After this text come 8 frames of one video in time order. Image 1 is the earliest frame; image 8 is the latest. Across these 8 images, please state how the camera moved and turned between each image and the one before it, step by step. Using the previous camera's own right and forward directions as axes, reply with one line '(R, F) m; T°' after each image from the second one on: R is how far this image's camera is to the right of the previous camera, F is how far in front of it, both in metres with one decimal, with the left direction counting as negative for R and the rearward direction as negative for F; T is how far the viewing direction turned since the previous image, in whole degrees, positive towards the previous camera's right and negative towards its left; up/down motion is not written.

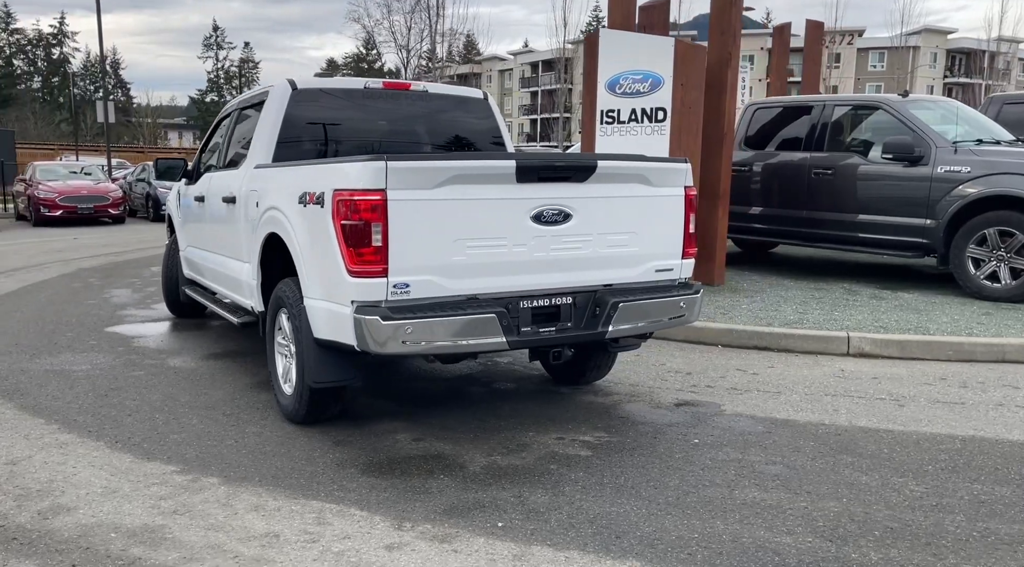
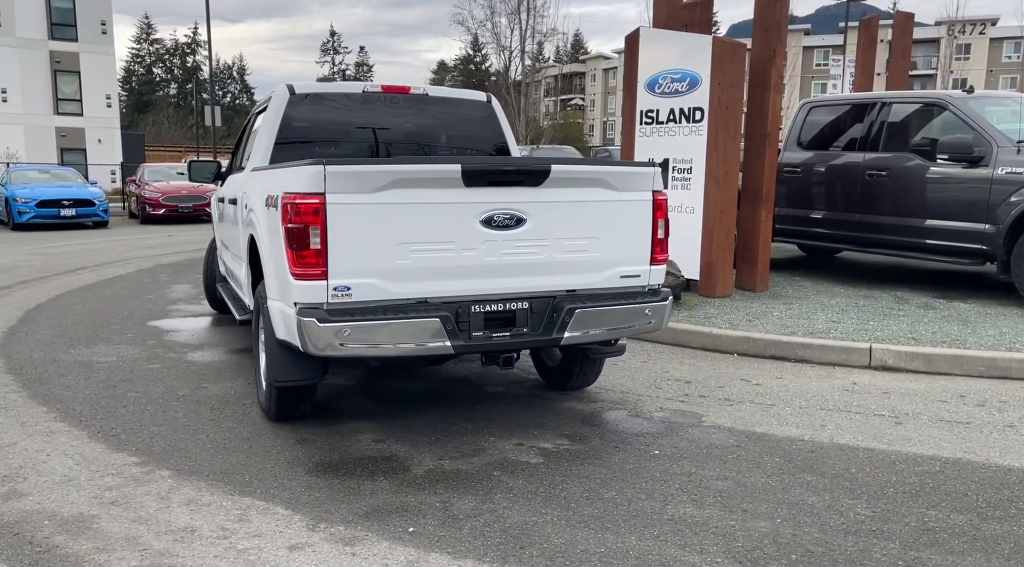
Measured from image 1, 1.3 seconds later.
(+0.8, +0.1) m; -7°
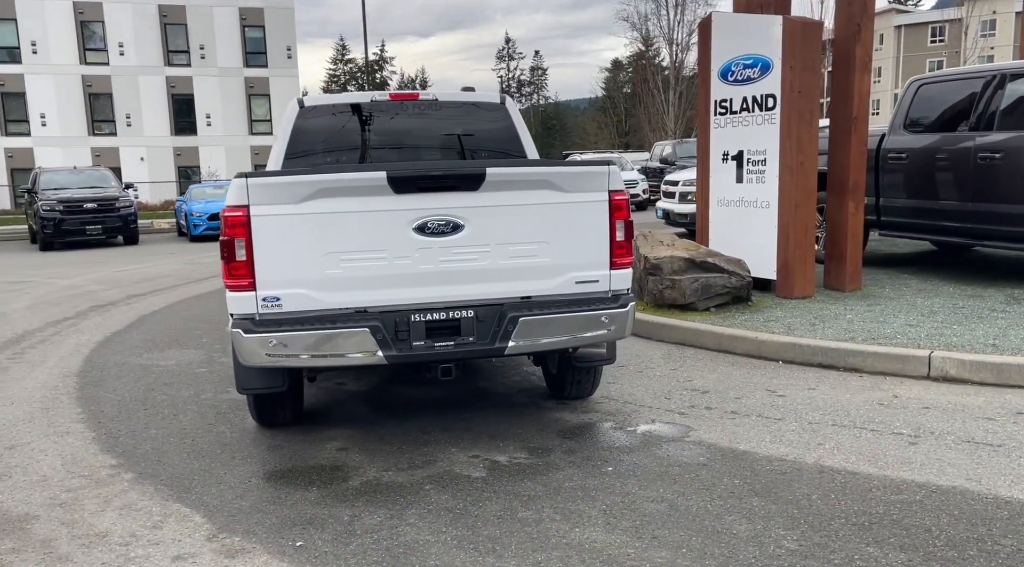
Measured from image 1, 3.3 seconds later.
(+1.1, +0.3) m; -11°
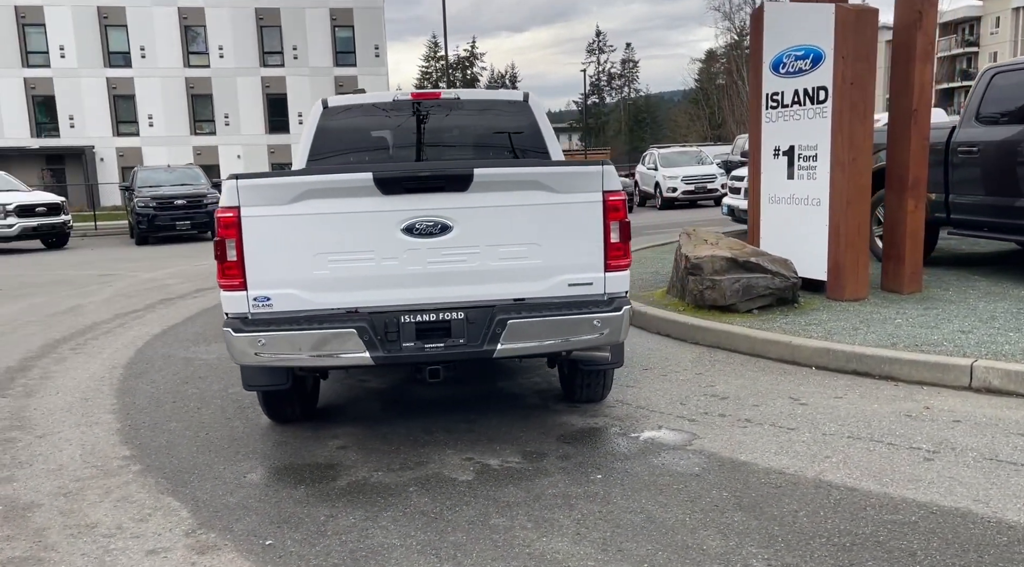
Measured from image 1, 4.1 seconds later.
(+0.5, +0.1) m; -6°
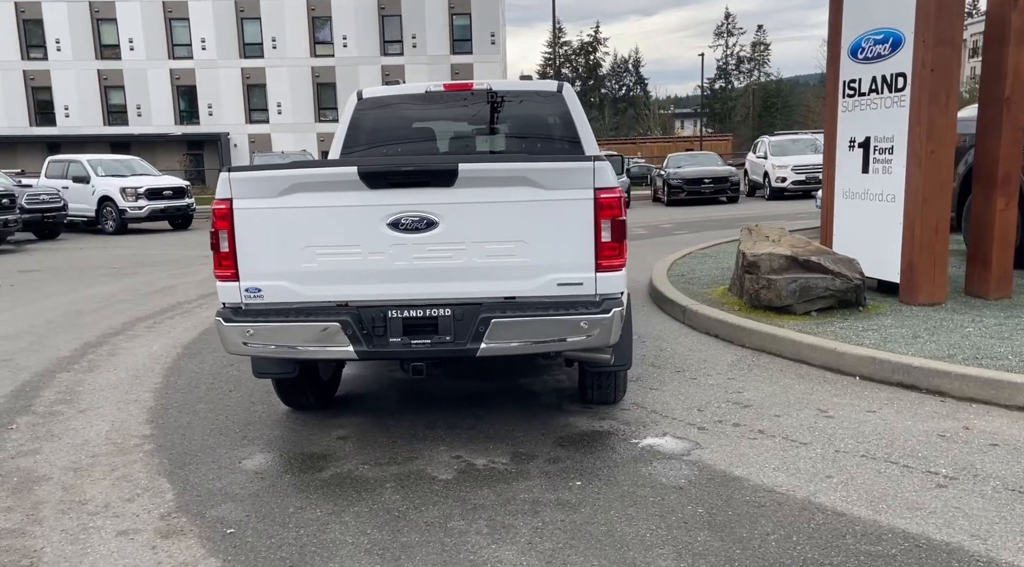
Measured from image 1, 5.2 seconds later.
(+0.6, +0.1) m; -8°
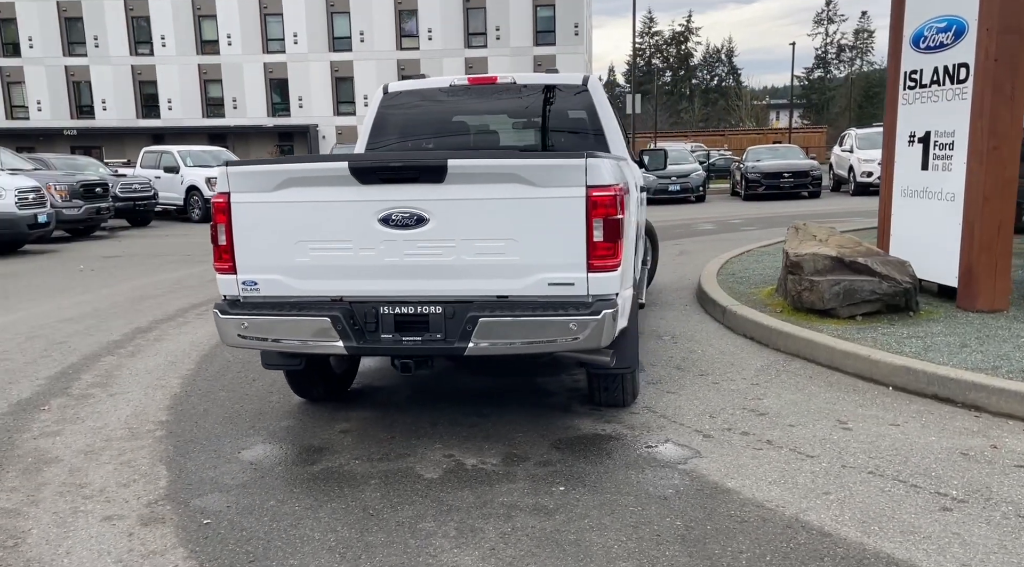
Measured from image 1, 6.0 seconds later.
(+0.4, +0.1) m; -6°
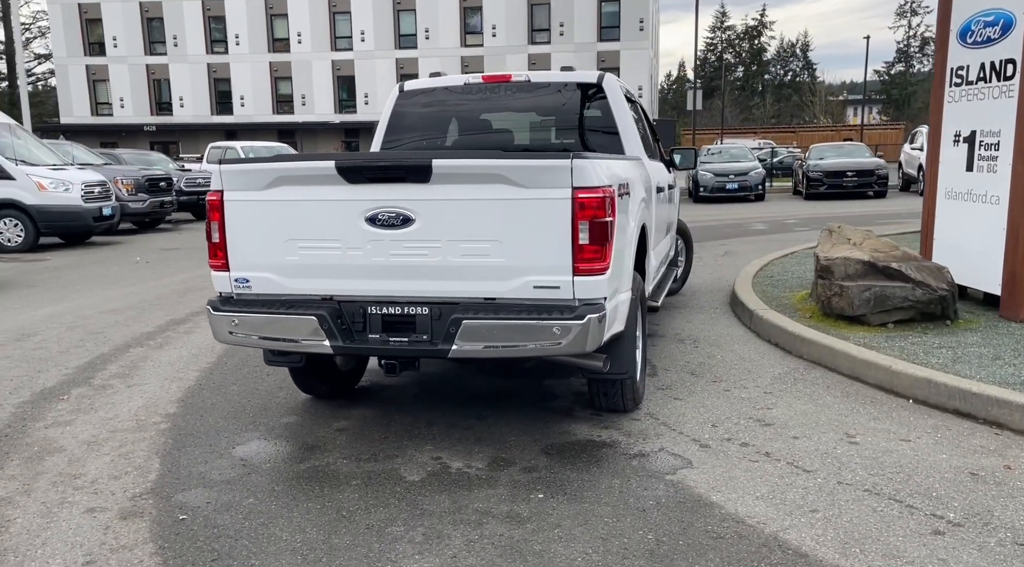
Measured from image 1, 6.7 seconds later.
(+0.4, +0.1) m; -4°
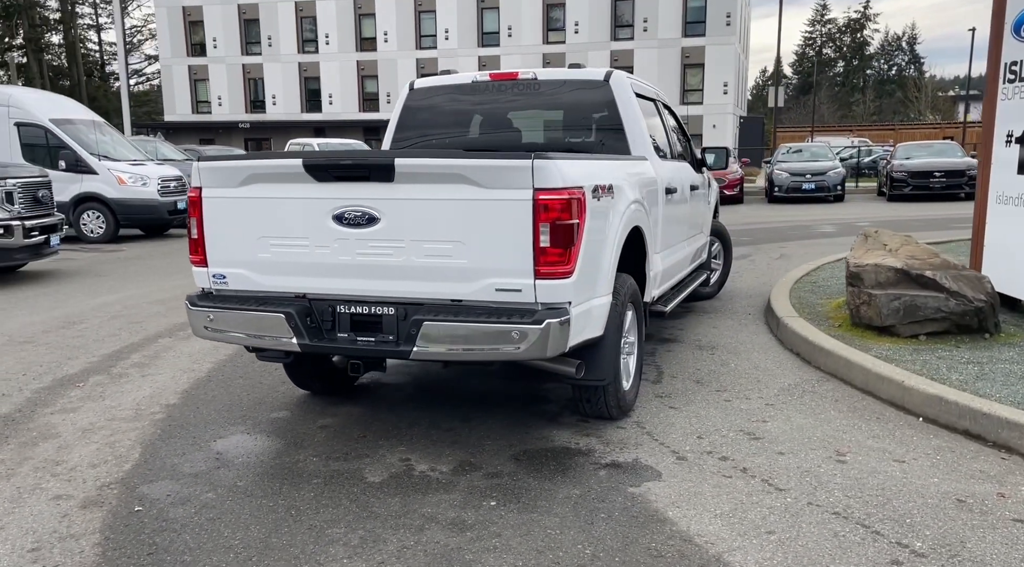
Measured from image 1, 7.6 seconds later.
(+0.6, +0.1) m; -5°
